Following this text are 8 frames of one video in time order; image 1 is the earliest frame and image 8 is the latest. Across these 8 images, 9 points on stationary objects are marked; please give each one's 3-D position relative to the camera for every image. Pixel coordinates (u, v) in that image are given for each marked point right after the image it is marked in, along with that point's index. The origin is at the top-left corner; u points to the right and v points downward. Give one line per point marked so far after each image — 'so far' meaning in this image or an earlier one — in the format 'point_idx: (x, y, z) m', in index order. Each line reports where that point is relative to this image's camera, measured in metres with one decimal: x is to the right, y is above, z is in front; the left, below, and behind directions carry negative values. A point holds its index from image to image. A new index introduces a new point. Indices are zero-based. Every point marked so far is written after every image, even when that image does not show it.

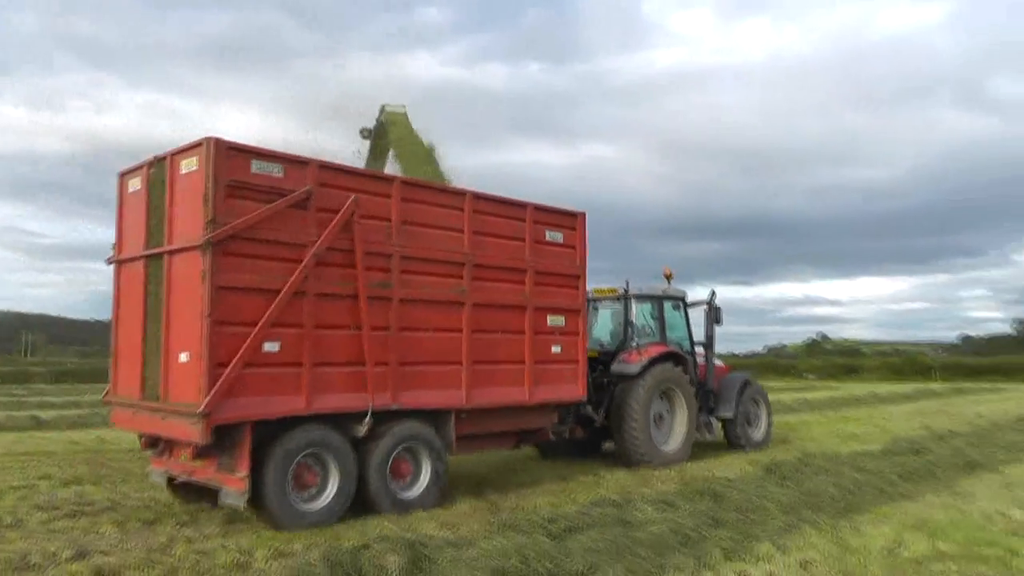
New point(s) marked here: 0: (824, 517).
0: (+2.8, -2.0, +7.3) m
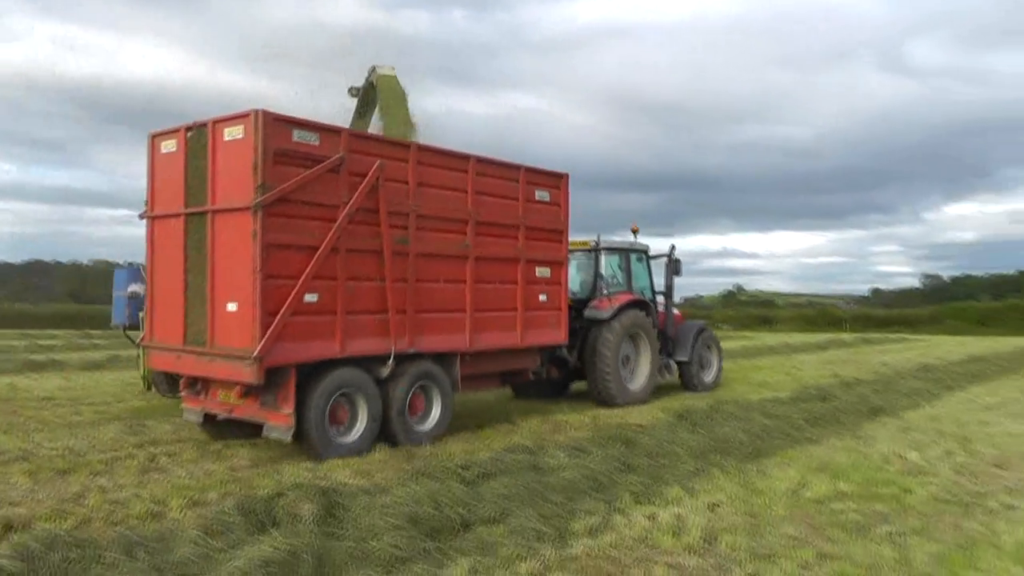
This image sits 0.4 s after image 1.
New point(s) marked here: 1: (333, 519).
0: (+2.0, -1.6, +7.5) m
1: (-1.5, -2.0, +7.2) m
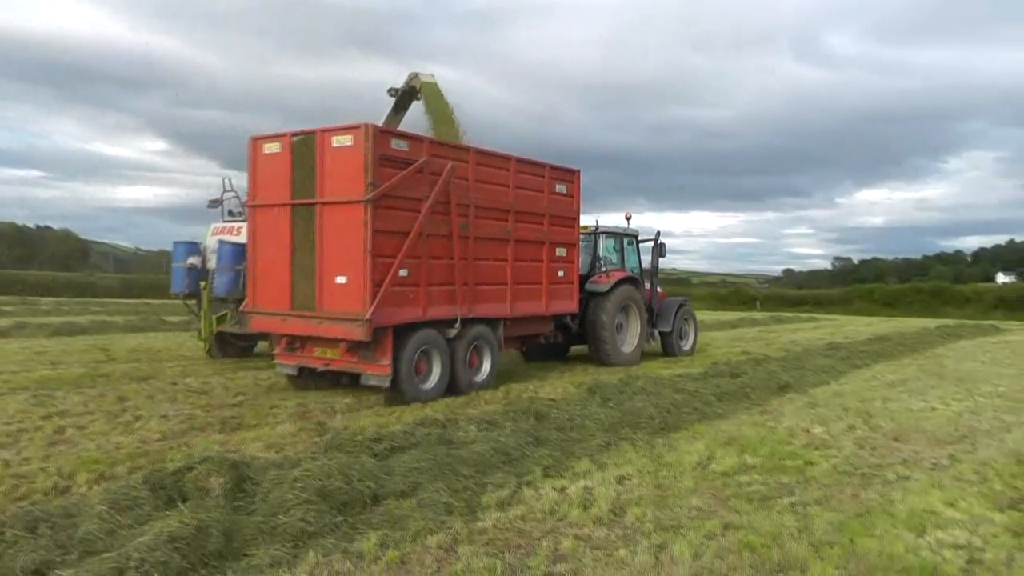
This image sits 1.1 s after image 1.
0: (+1.2, -1.4, +7.6) m
1: (-2.3, -1.8, +7.1) m
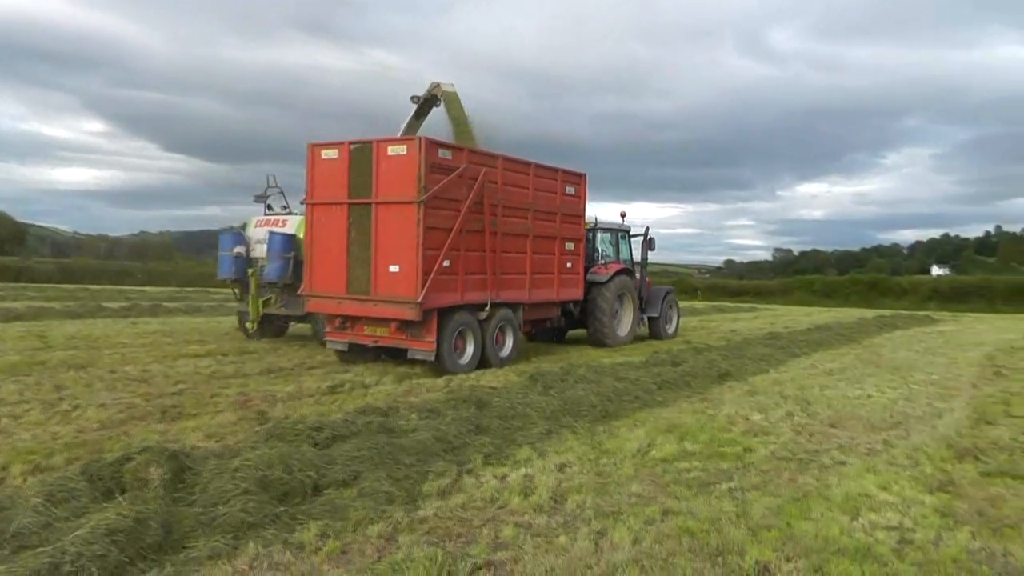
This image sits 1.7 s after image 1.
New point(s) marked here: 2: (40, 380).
0: (+0.7, -1.3, +7.7) m
1: (-2.8, -1.7, +7.1) m
2: (-5.6, -1.2, +9.9) m
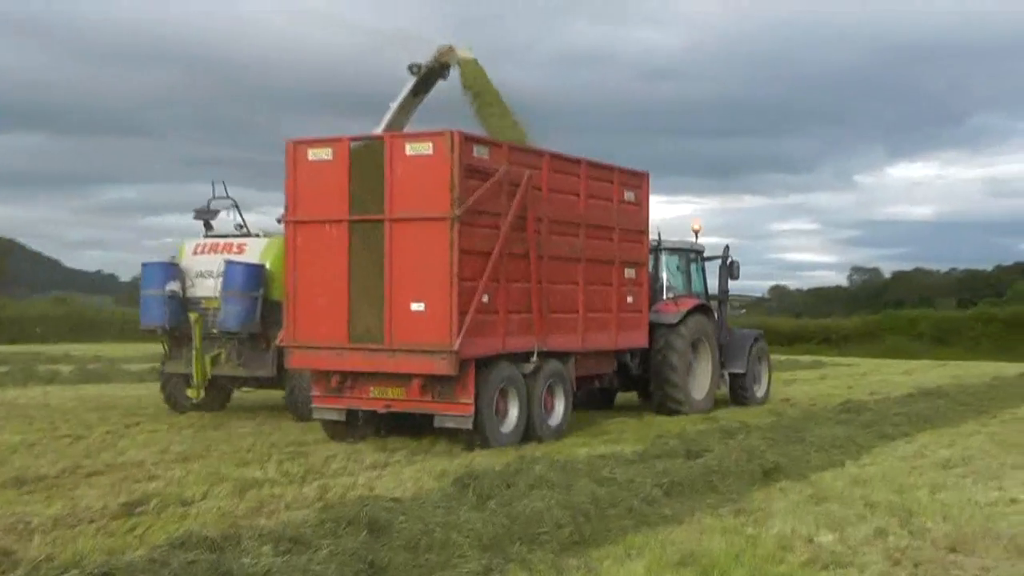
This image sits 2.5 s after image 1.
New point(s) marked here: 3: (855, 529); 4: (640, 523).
0: (+0.2, -1.6, +4.8) m
1: (-3.3, -2.0, +4.4) m
2: (-6.0, -1.7, +7.5) m
3: (+2.1, -1.5, +5.0) m
4: (+0.8, -1.4, +5.1) m
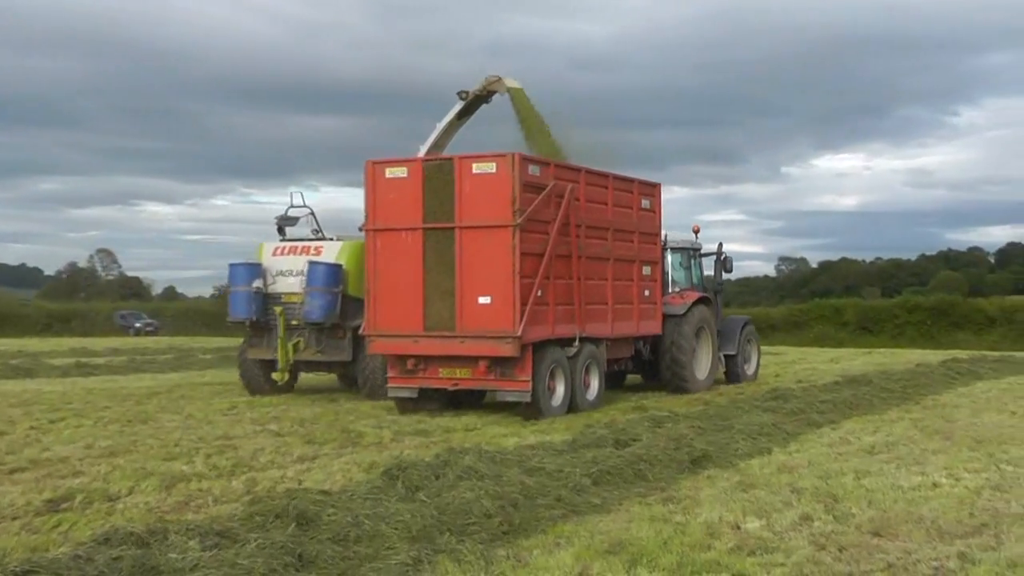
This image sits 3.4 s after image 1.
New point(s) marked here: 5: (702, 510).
0: (-0.2, -1.5, +4.8) m
1: (-3.7, -2.0, +4.3) m
2: (-6.4, -1.6, +7.3) m
3: (+1.7, -1.4, +5.1) m
4: (+0.3, -1.4, +5.1) m
5: (+1.3, -1.5, +5.6) m
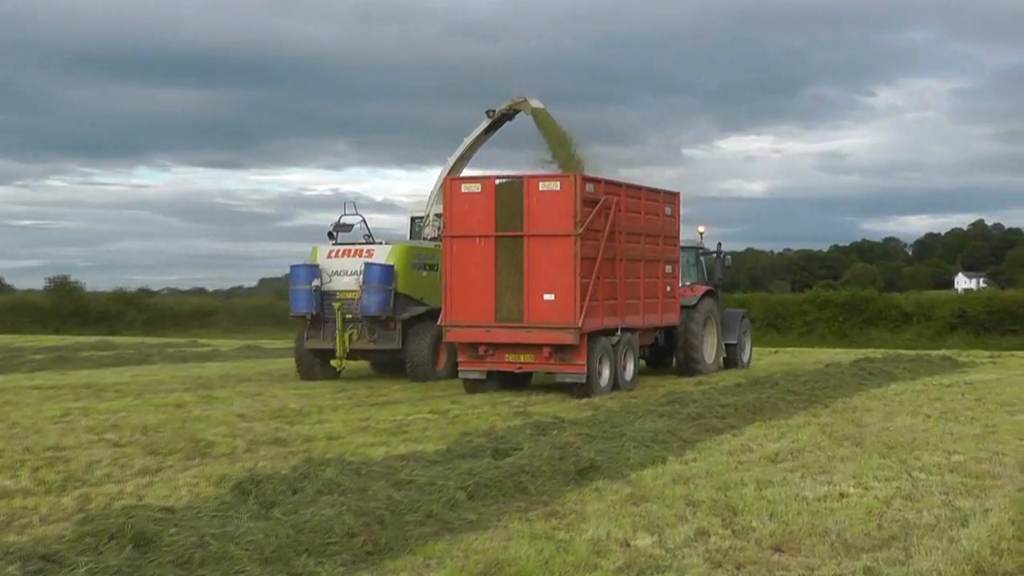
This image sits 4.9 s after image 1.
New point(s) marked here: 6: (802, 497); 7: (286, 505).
0: (-0.9, -1.5, +4.4) m
1: (-4.4, -2.0, +3.7) m
2: (-7.2, -1.5, +6.6) m
3: (+0.9, -1.4, +4.6) m
4: (-0.4, -1.3, +4.6) m
5: (+0.6, -1.4, +5.2) m
6: (+2.0, -1.3, +5.5) m
7: (-1.3, -1.2, +4.8) m
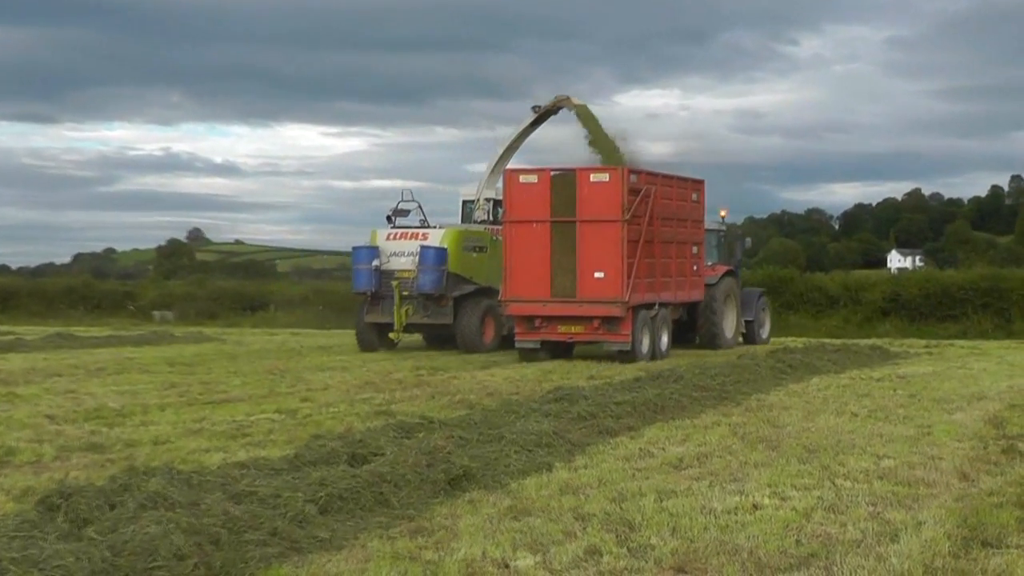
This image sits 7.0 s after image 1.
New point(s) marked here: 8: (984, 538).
0: (-1.6, -1.4, +3.7) m
1: (-5.0, -1.9, +3.0) m
2: (-7.9, -1.4, +5.8) m
3: (+0.3, -1.3, +4.0) m
4: (-1.0, -1.2, +4.0) m
5: (-0.1, -1.3, +4.5) m
6: (+1.3, -1.2, +4.9) m
7: (-1.9, -1.1, +4.1) m
8: (+2.7, -1.4, +4.7) m
